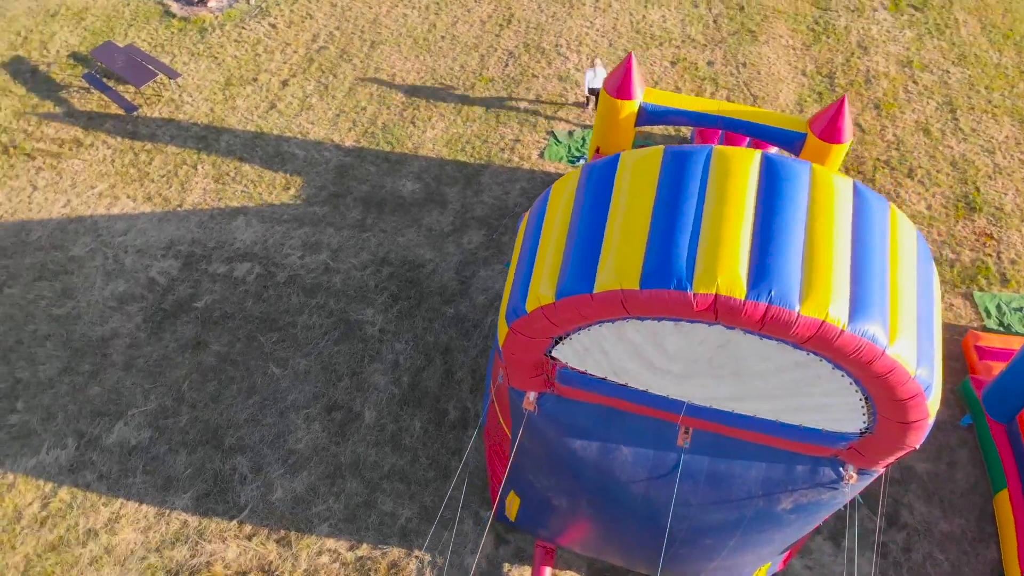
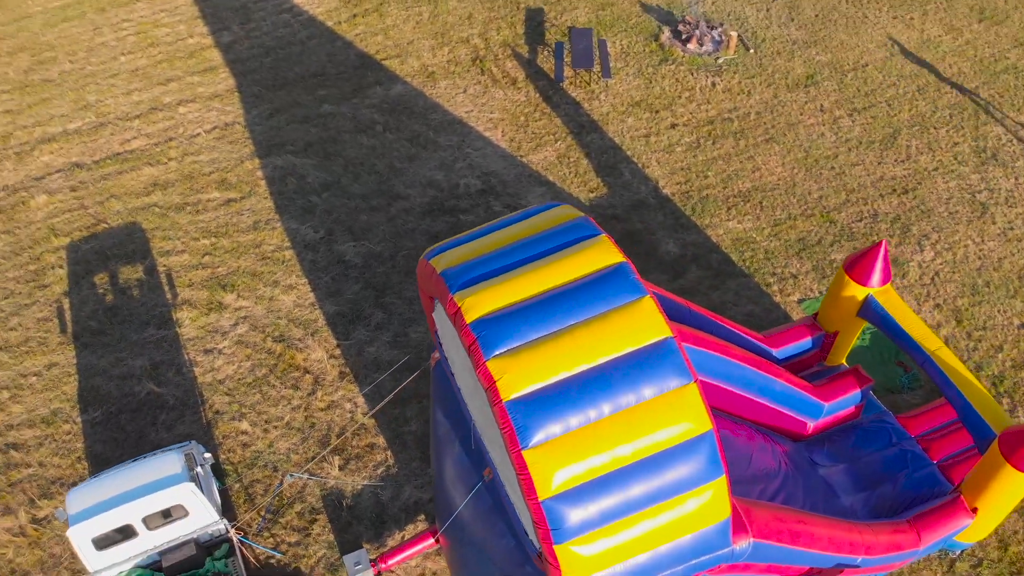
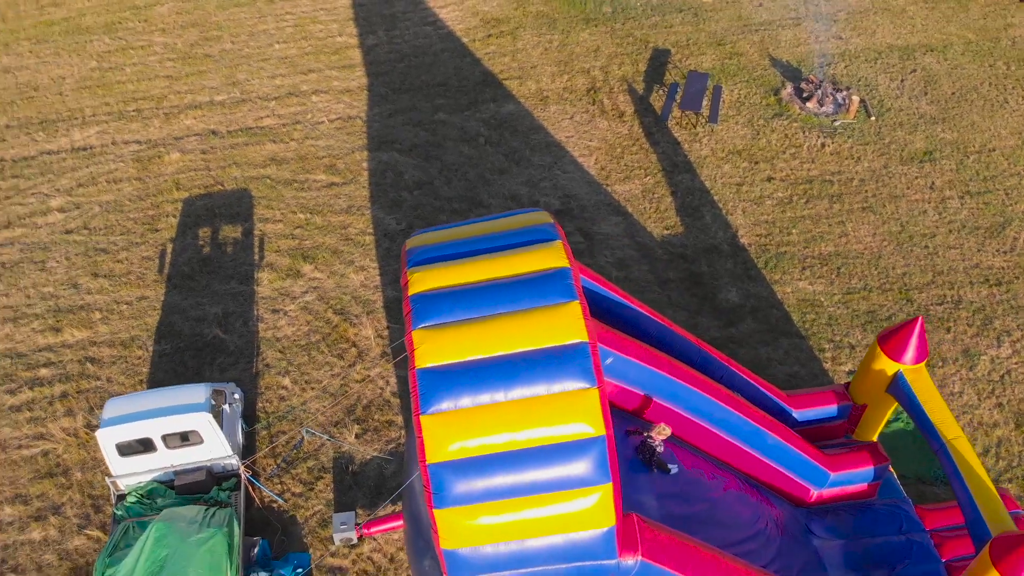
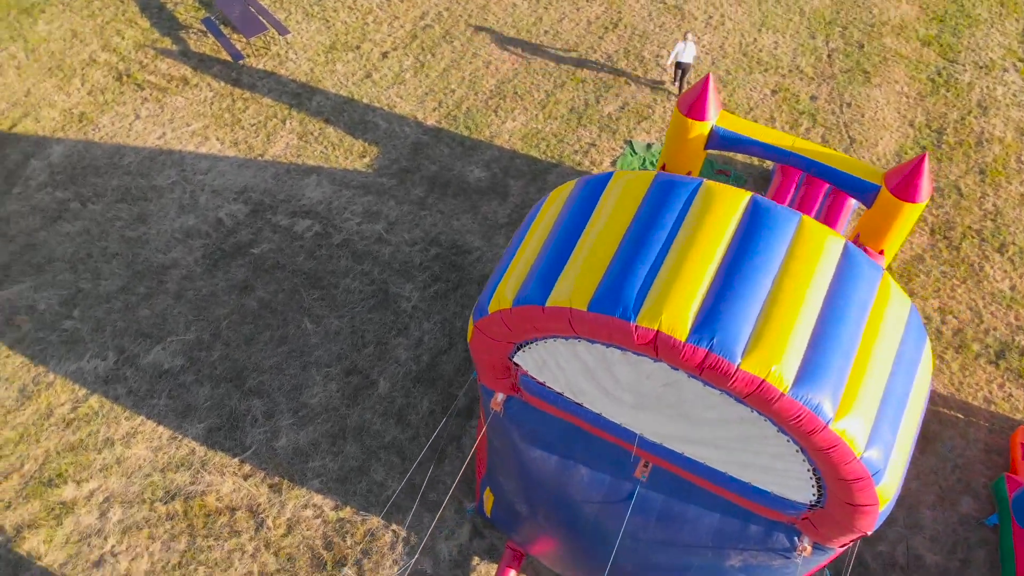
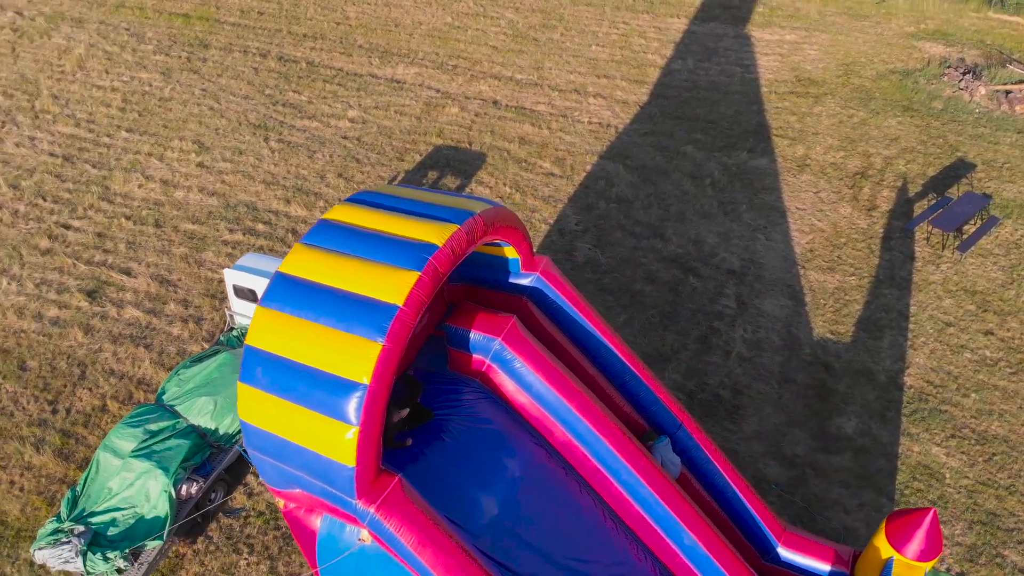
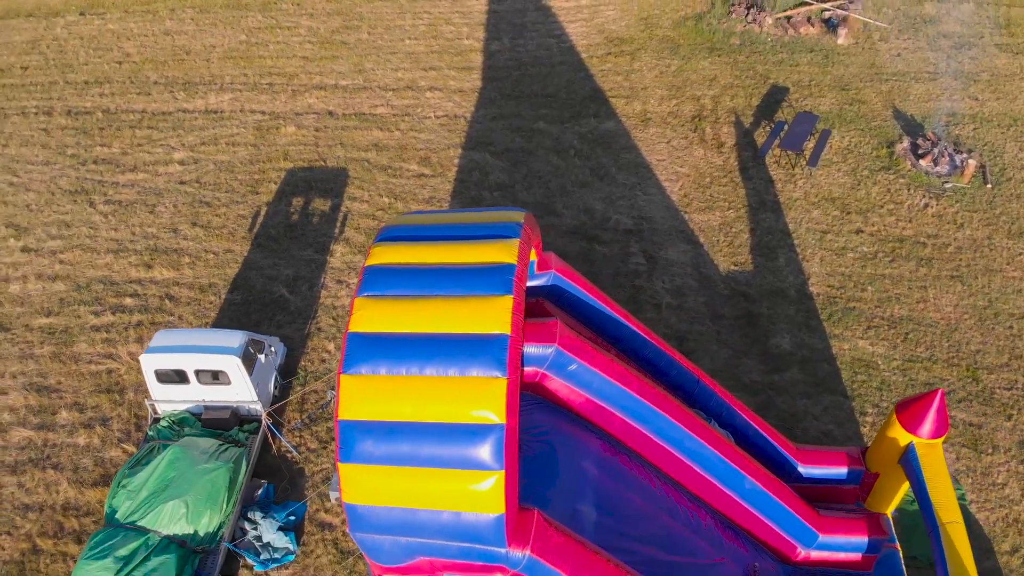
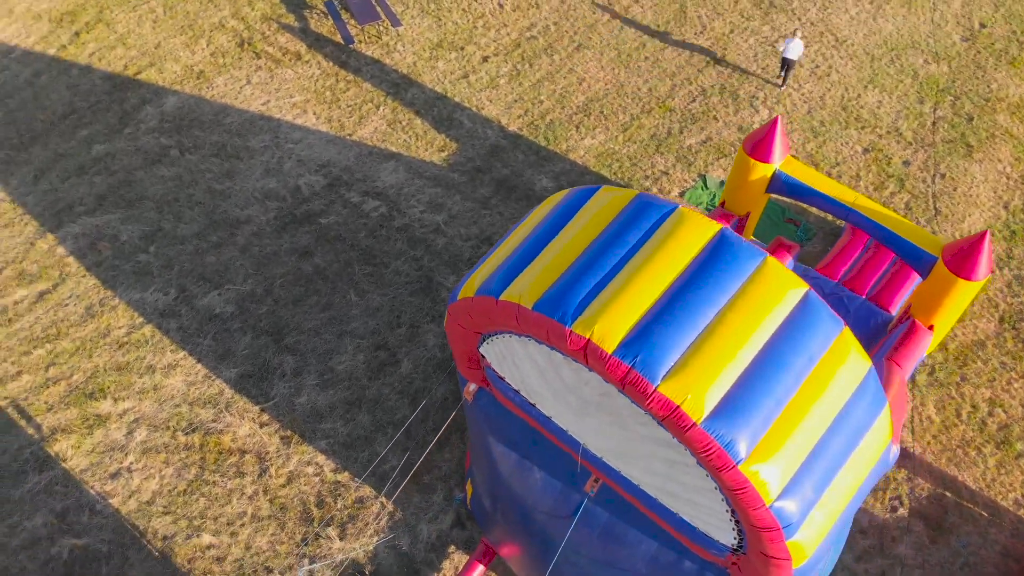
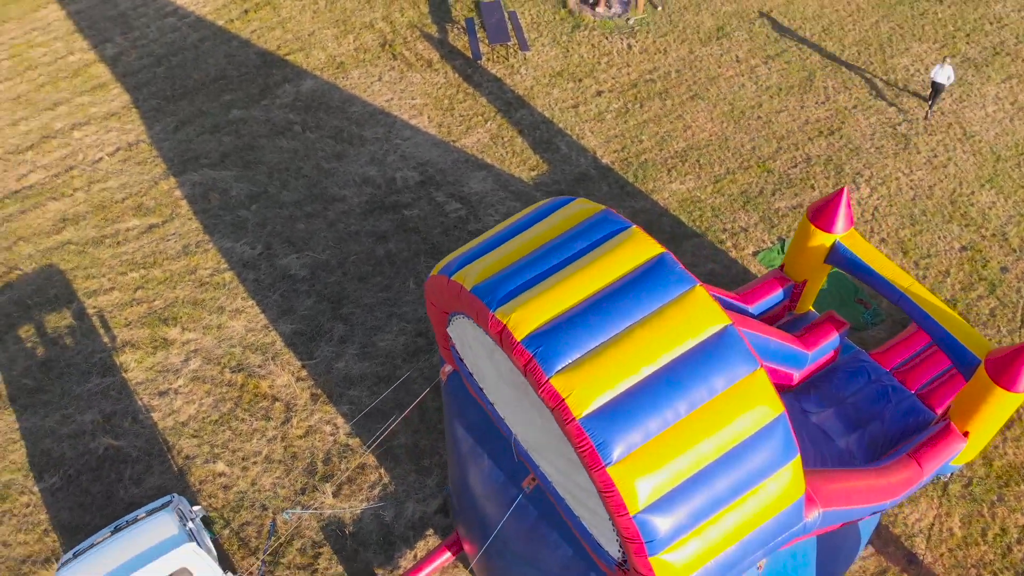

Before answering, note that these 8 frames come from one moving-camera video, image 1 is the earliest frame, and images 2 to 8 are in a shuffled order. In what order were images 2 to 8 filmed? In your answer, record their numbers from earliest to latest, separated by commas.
4, 7, 8, 2, 3, 6, 5
